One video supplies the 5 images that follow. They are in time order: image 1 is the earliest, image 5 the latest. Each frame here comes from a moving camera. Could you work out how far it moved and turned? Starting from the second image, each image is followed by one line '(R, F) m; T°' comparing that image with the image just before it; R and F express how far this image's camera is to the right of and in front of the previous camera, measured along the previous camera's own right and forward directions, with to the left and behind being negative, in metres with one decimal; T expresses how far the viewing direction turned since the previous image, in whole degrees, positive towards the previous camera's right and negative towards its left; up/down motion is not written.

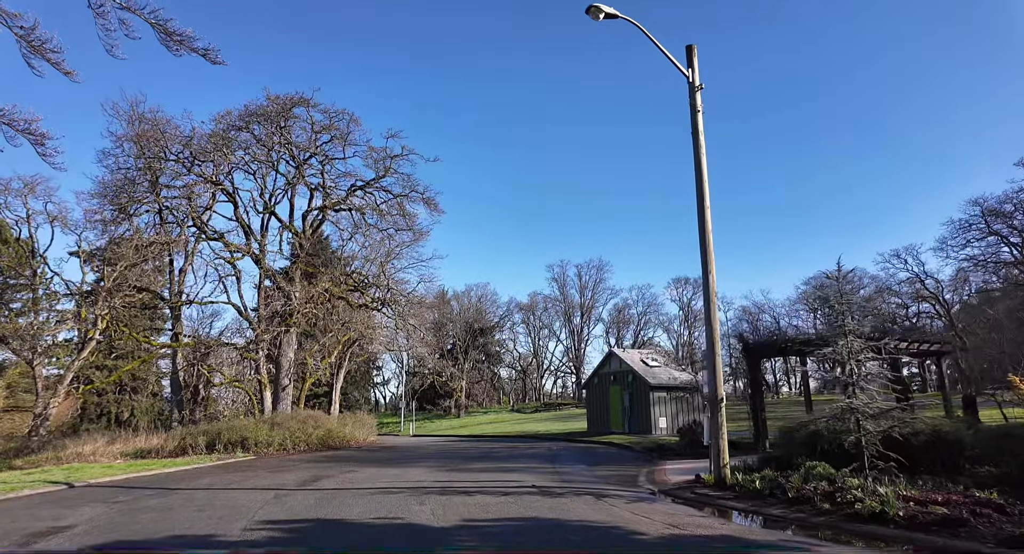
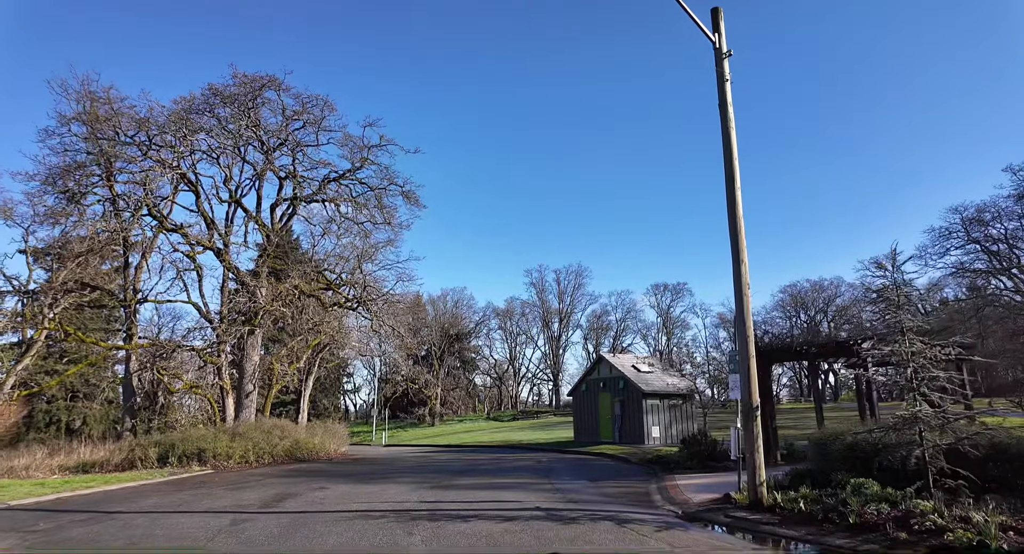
(-0.5, +1.5) m; +3°
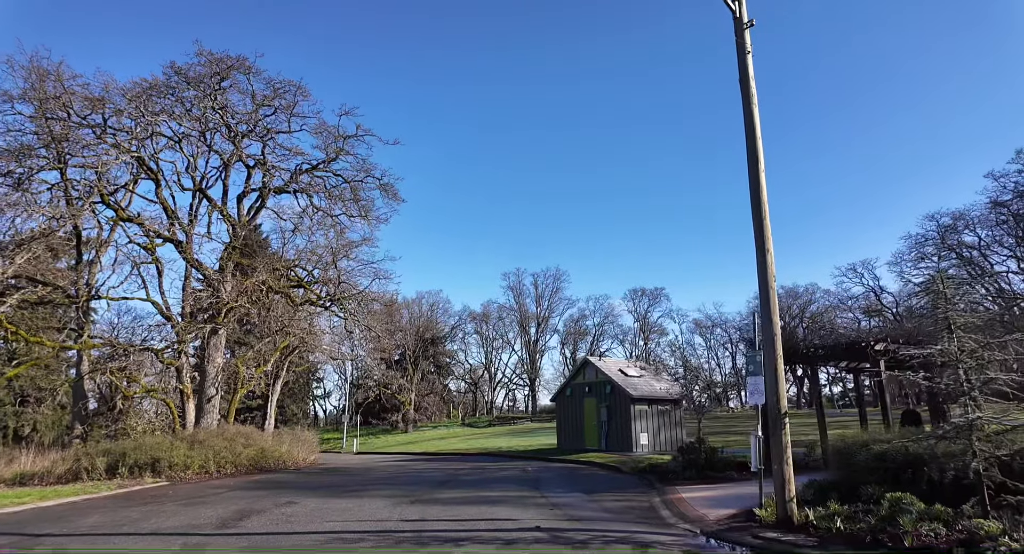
(-0.3, +1.1) m; +3°
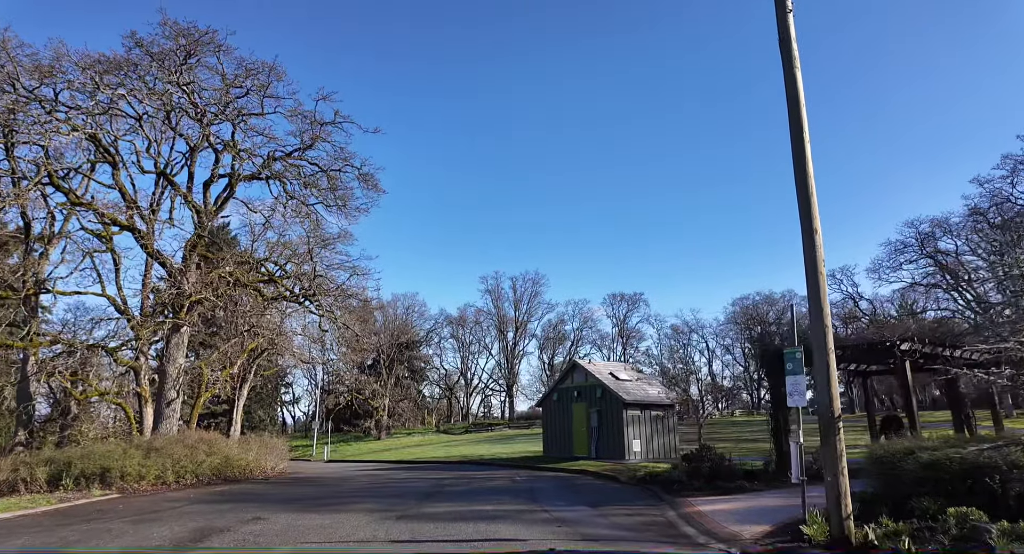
(-0.5, +1.1) m; +3°
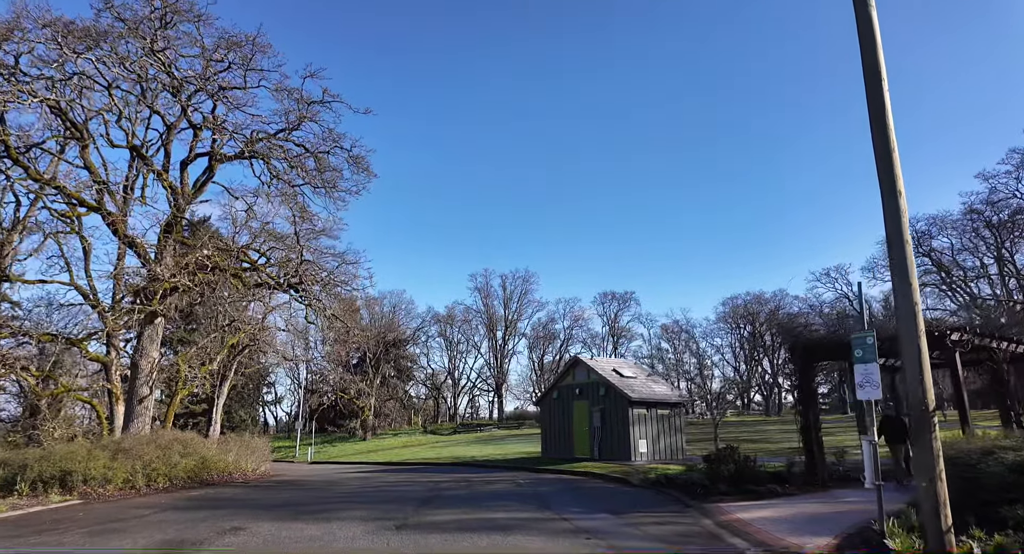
(-0.5, +1.1) m; +1°
